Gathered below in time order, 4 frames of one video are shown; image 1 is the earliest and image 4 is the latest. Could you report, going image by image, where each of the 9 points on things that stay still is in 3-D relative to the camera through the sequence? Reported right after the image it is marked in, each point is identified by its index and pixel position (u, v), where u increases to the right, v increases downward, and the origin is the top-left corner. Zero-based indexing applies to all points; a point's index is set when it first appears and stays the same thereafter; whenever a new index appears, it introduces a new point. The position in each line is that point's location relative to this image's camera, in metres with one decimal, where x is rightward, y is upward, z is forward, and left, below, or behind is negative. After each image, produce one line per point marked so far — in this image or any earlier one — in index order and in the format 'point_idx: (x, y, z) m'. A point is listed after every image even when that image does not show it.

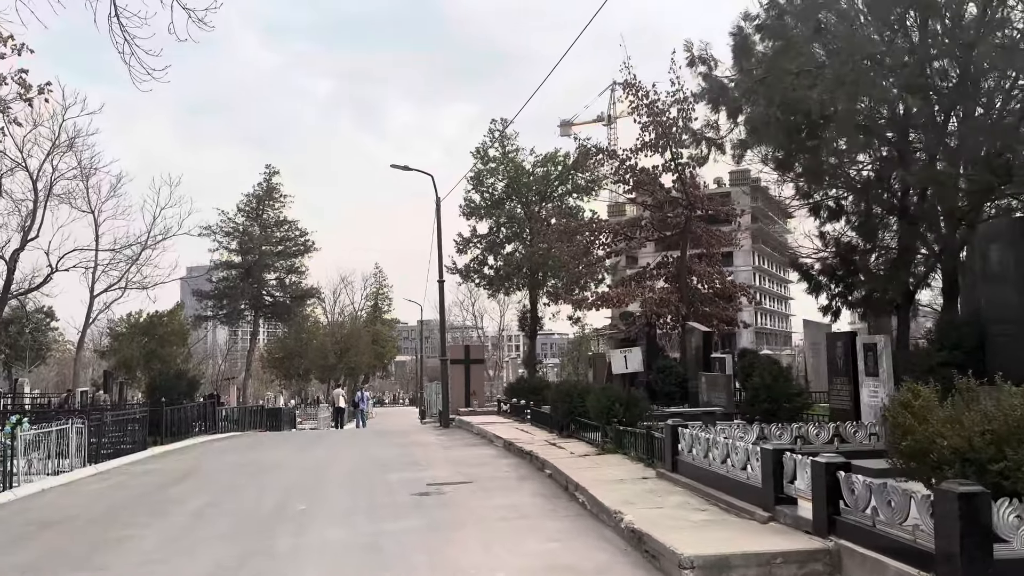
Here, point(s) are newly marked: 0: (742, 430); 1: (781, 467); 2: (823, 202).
0: (+2.9, -1.8, +10.6) m
1: (+2.5, -1.7, +7.7) m
2: (+5.1, +1.4, +13.5) m
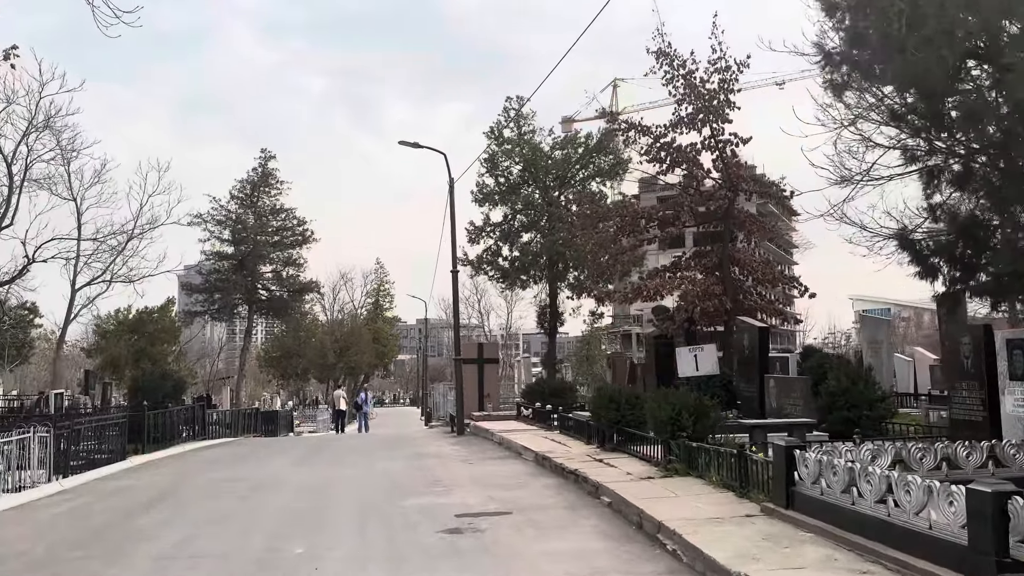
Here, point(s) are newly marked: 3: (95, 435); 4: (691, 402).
0: (+3.5, -1.6, +8.1) m
1: (+3.1, -1.4, +5.2) m
2: (+5.7, +1.6, +11.0) m
3: (-9.7, -3.4, +19.4) m
4: (+2.4, -1.5, +11.1) m
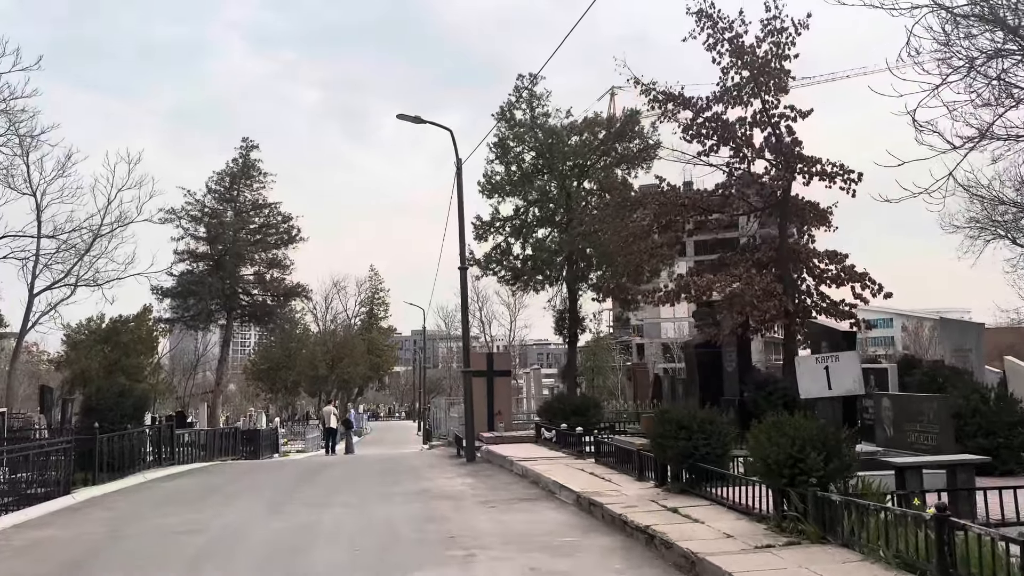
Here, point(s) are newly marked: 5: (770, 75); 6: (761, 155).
0: (+4.0, -1.4, +4.9) m
1: (+3.6, -1.2, +2.0) m
2: (+6.1, +1.8, +7.8) m
3: (-9.3, -3.4, +16.0) m
4: (+2.9, -1.4, +7.9) m
5: (+5.7, +4.7, +18.3) m
6: (+5.6, +3.0, +18.6) m
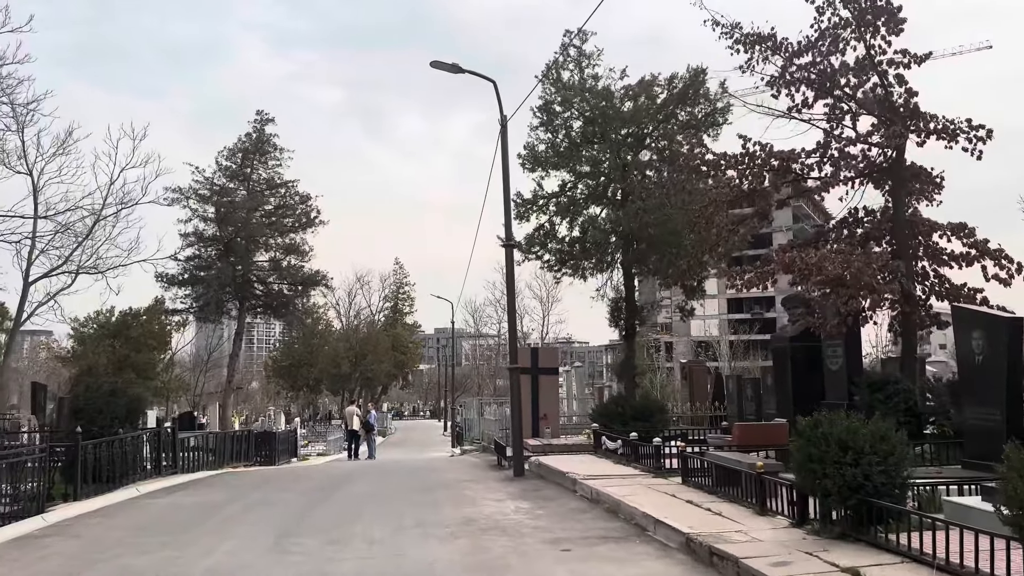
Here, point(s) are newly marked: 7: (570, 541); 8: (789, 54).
0: (+4.7, -1.1, +1.8) m
1: (+4.2, -0.9, -1.1) m
2: (+6.9, +2.1, +4.7) m
3: (-8.3, -3.1, +13.3) m
4: (+3.6, -1.0, +4.9) m
5: (+6.7, +5.0, +15.2) m
6: (+6.6, +3.3, +15.5) m
7: (+0.6, -2.7, +8.9) m
8: (+5.2, +4.4, +15.7) m
